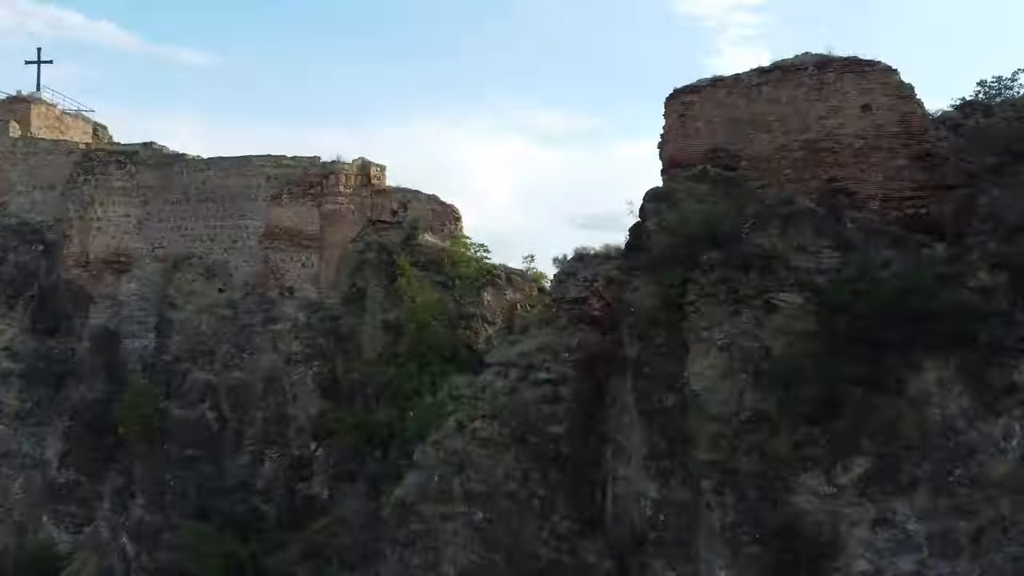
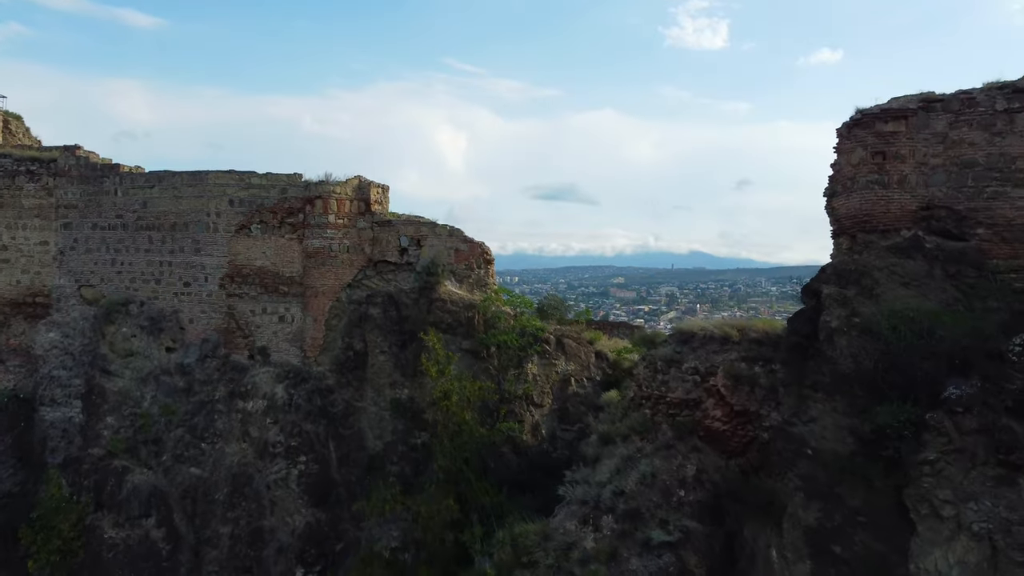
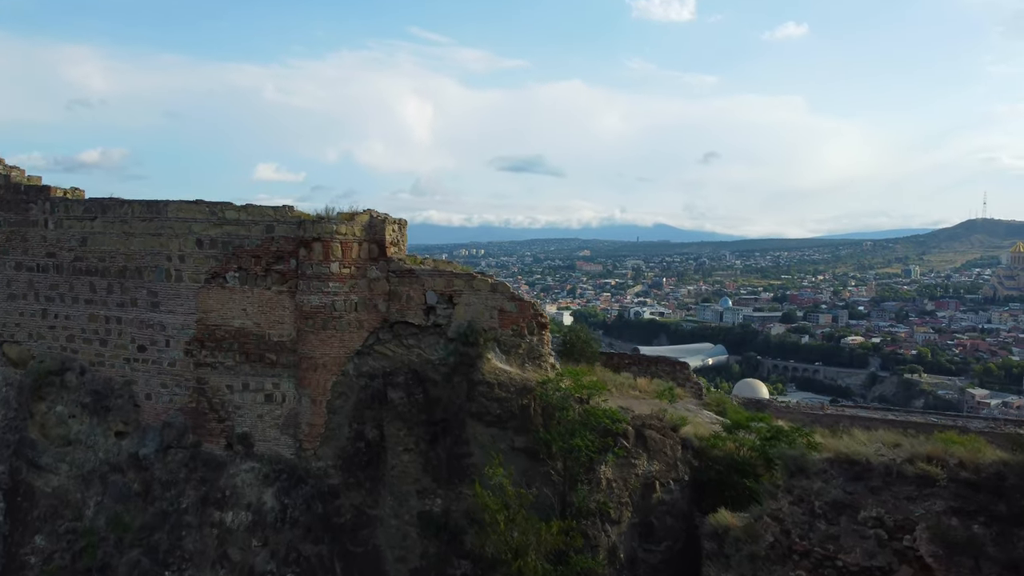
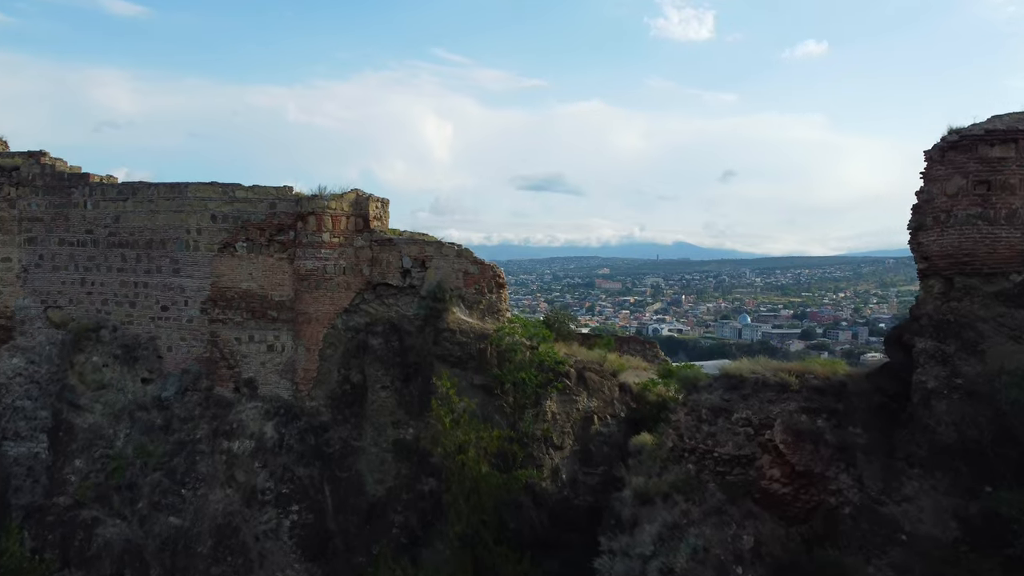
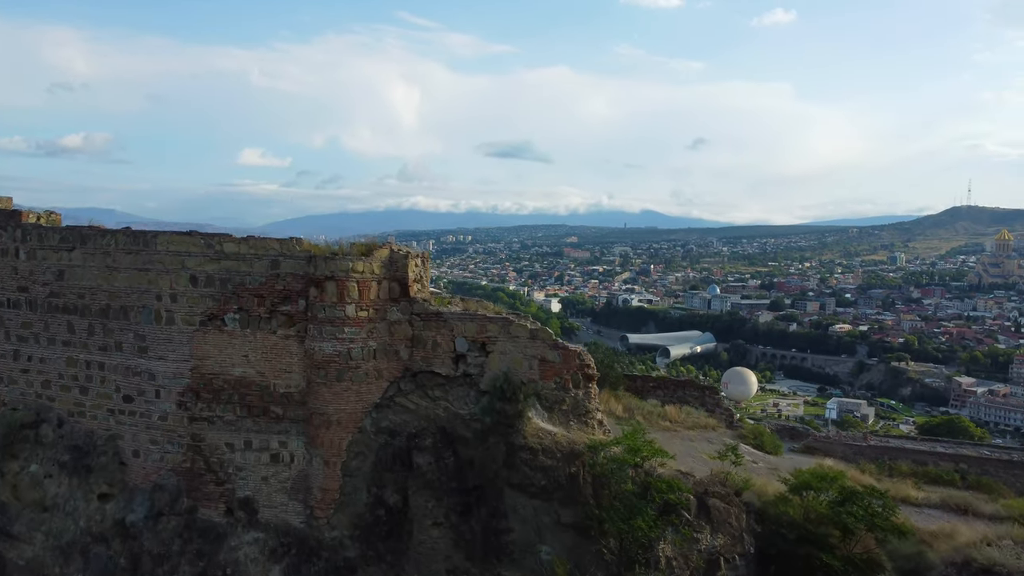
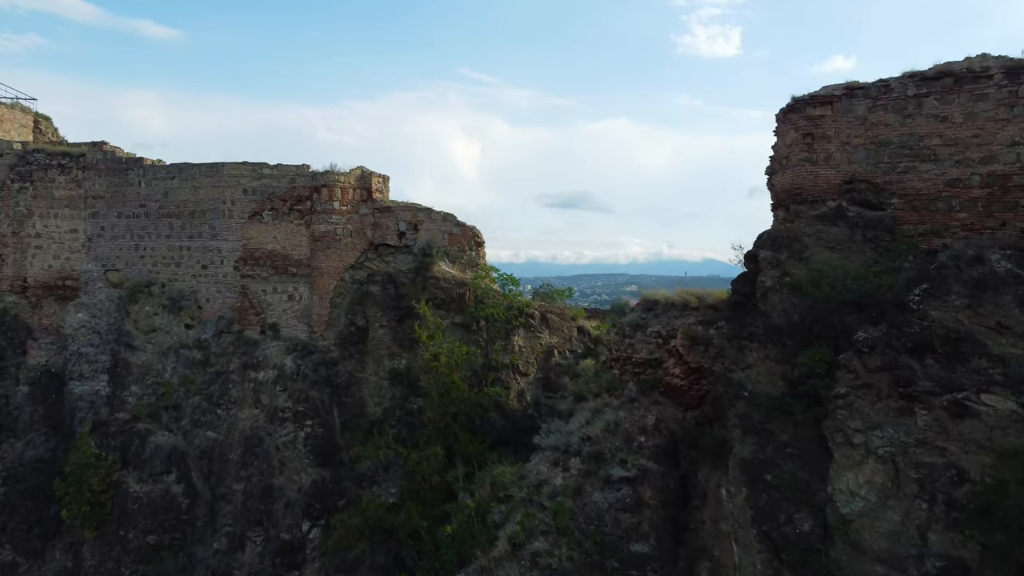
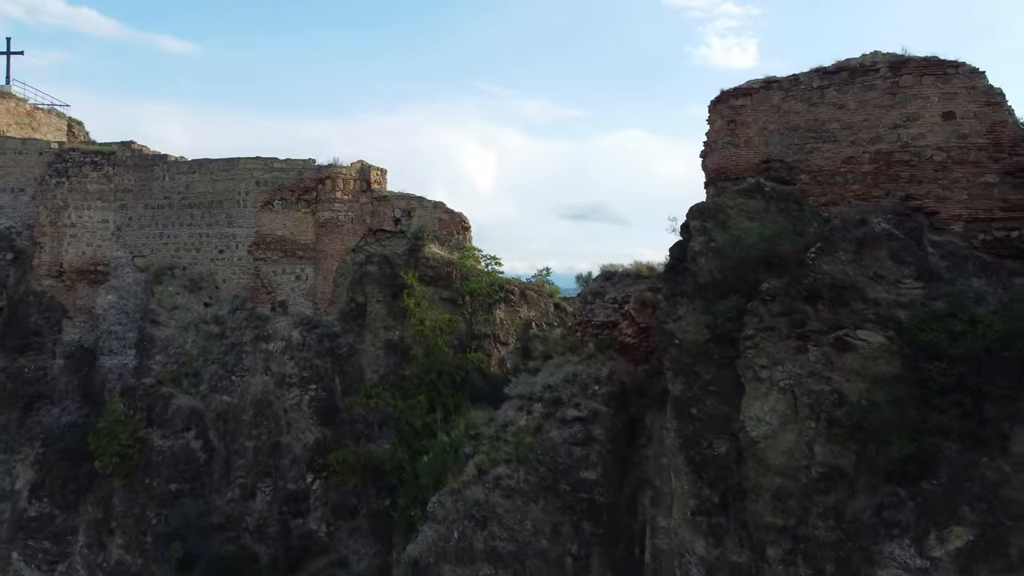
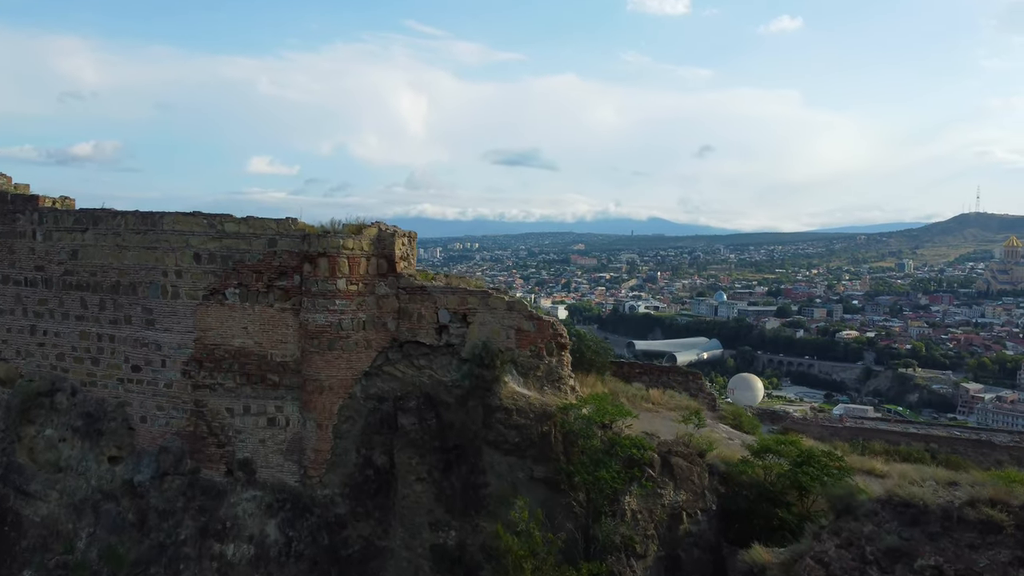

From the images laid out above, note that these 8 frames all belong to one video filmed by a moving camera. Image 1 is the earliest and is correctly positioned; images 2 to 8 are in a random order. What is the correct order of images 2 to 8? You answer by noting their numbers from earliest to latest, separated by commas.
7, 6, 2, 4, 3, 8, 5
